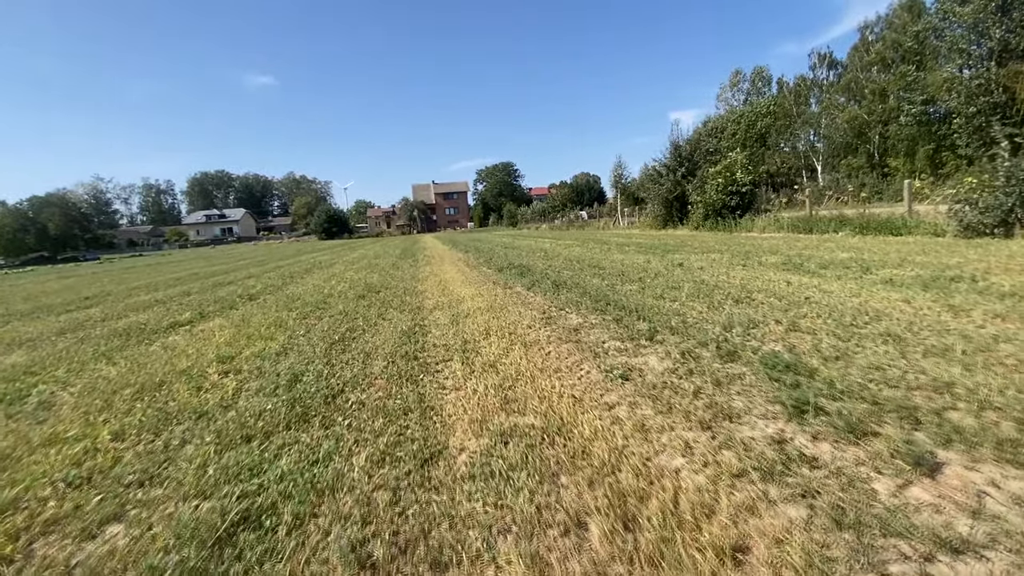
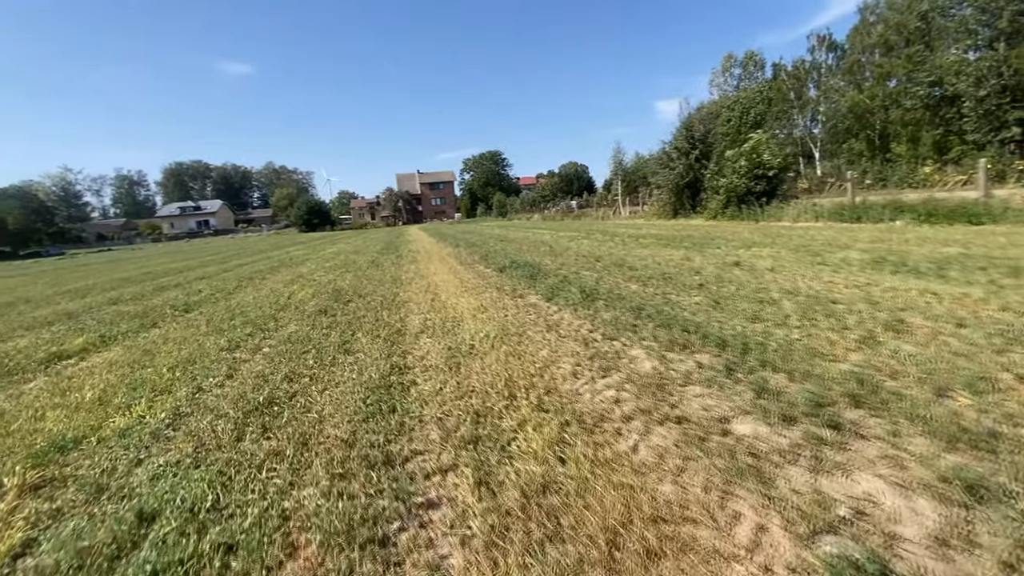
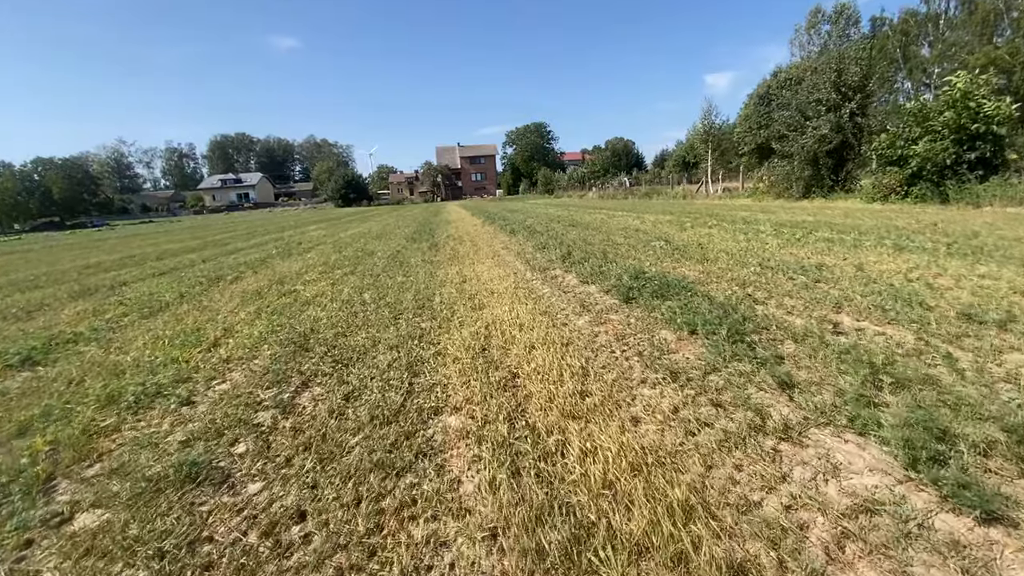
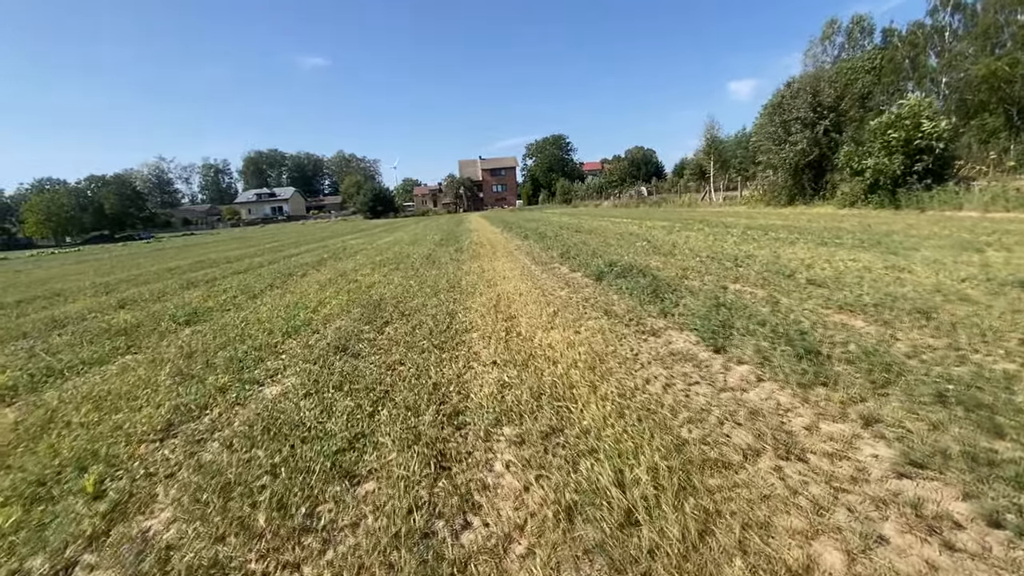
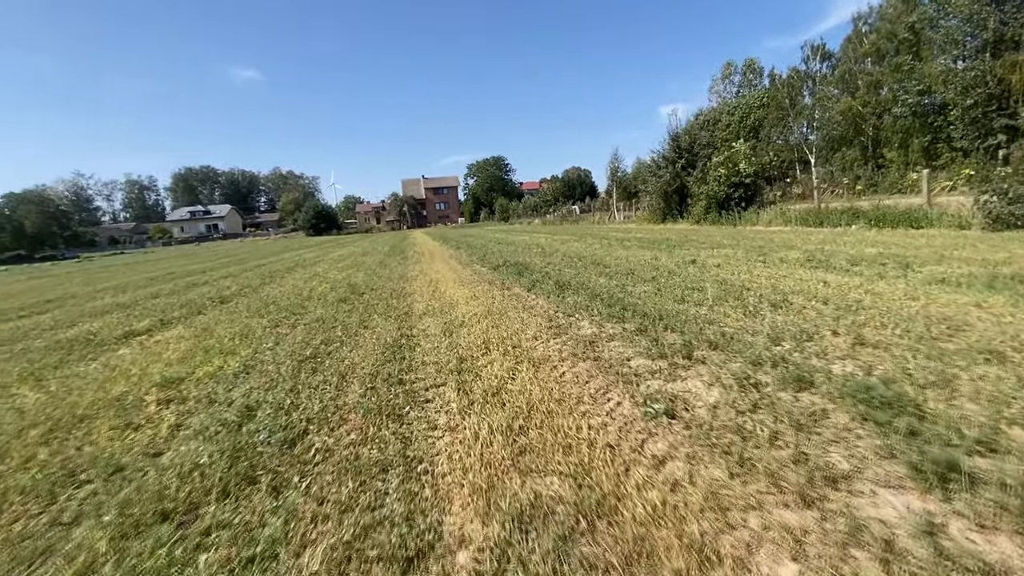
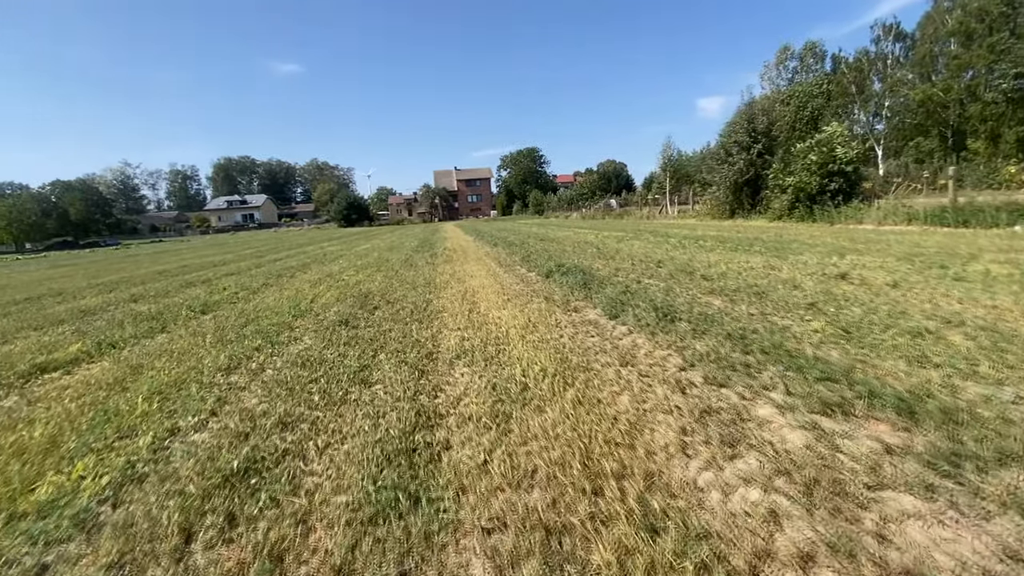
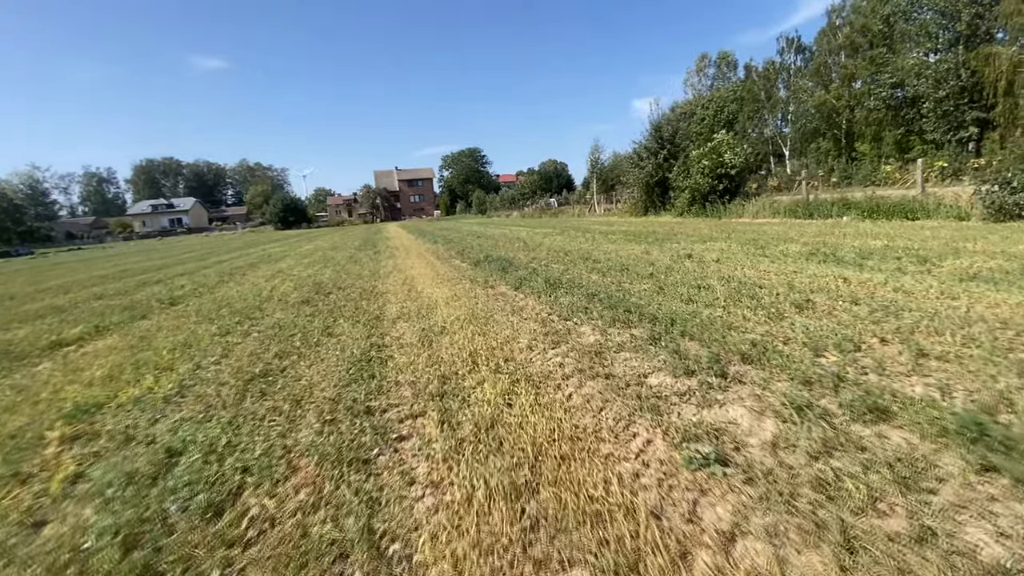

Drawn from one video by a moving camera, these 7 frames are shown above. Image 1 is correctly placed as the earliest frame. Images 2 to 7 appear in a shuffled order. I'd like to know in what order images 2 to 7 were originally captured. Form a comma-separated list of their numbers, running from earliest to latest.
5, 7, 2, 6, 4, 3
